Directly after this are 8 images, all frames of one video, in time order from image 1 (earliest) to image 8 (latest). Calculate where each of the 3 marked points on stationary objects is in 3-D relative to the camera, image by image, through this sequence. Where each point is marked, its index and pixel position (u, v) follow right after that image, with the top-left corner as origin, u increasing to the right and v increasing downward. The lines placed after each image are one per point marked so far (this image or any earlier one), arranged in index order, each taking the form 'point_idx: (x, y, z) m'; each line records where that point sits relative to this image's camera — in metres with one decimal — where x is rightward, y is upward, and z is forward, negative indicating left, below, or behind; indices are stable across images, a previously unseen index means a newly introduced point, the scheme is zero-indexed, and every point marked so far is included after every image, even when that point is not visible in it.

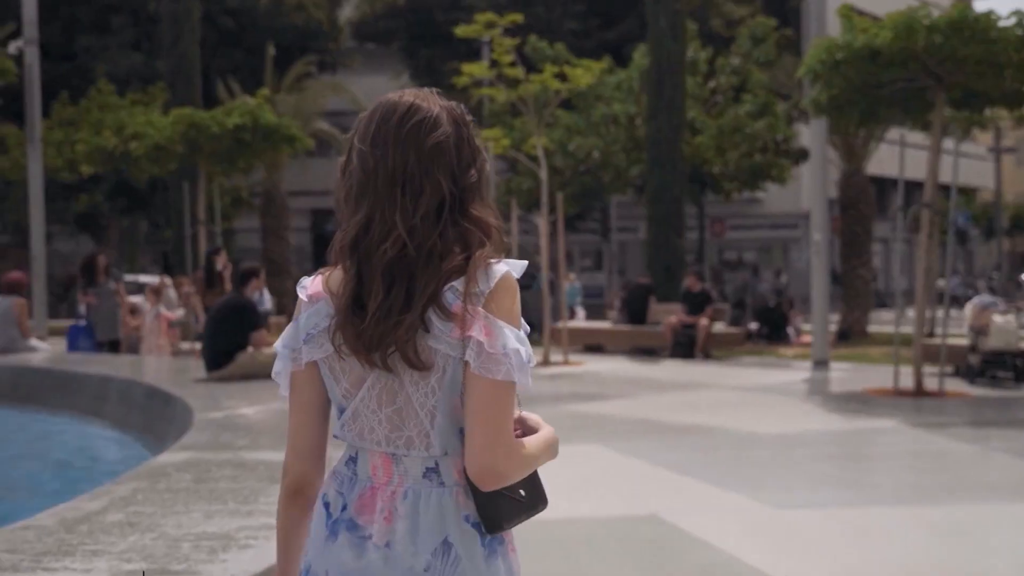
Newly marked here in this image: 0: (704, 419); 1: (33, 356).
0: (+1.8, -1.2, +12.3) m
1: (-4.8, -0.7, +12.9) m
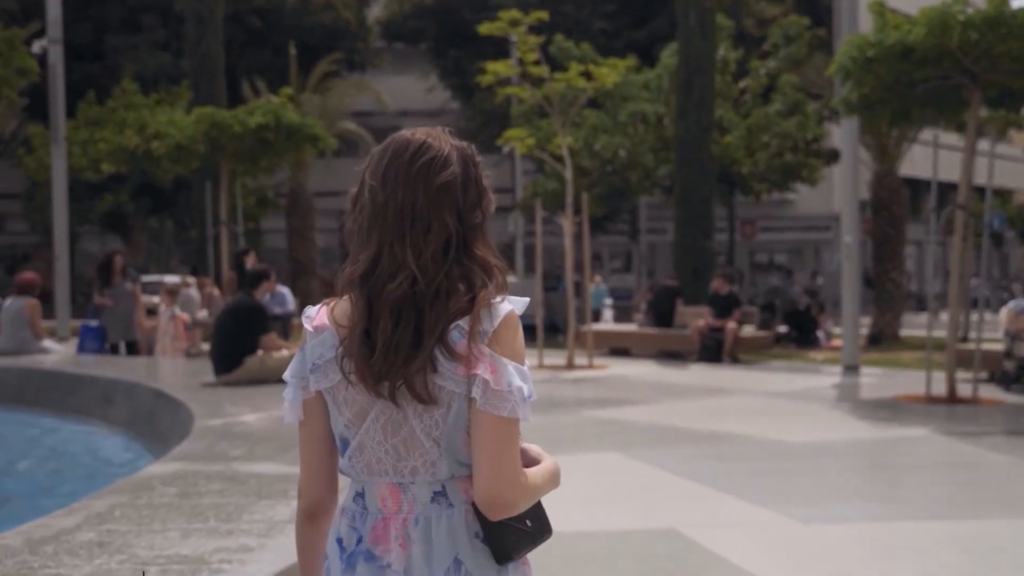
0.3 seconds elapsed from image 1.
0: (+2.0, -1.3, +11.9) m
1: (-4.6, -0.7, +12.7) m
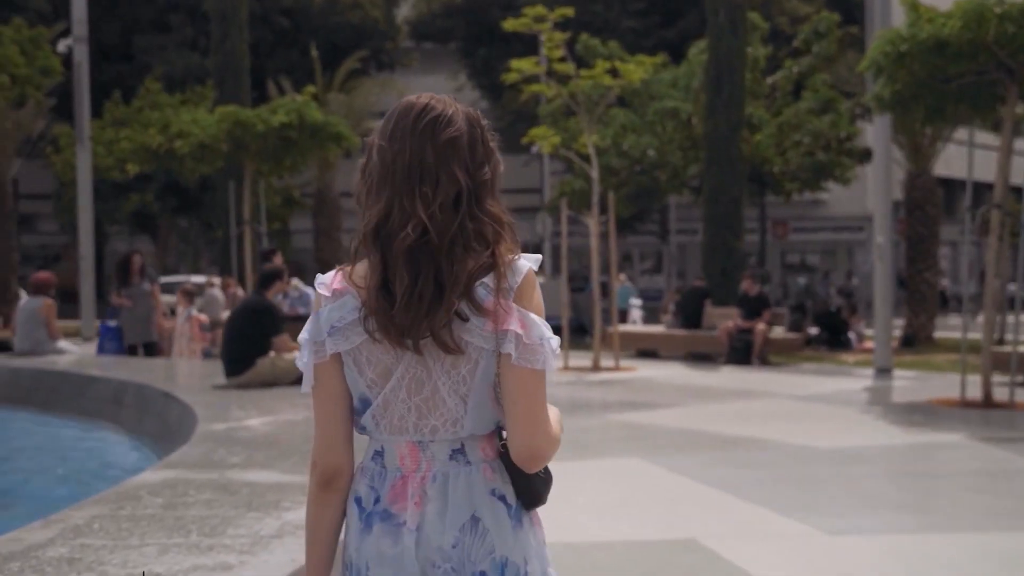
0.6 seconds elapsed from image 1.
0: (+2.2, -1.3, +11.6) m
1: (-4.4, -0.7, +12.5) m
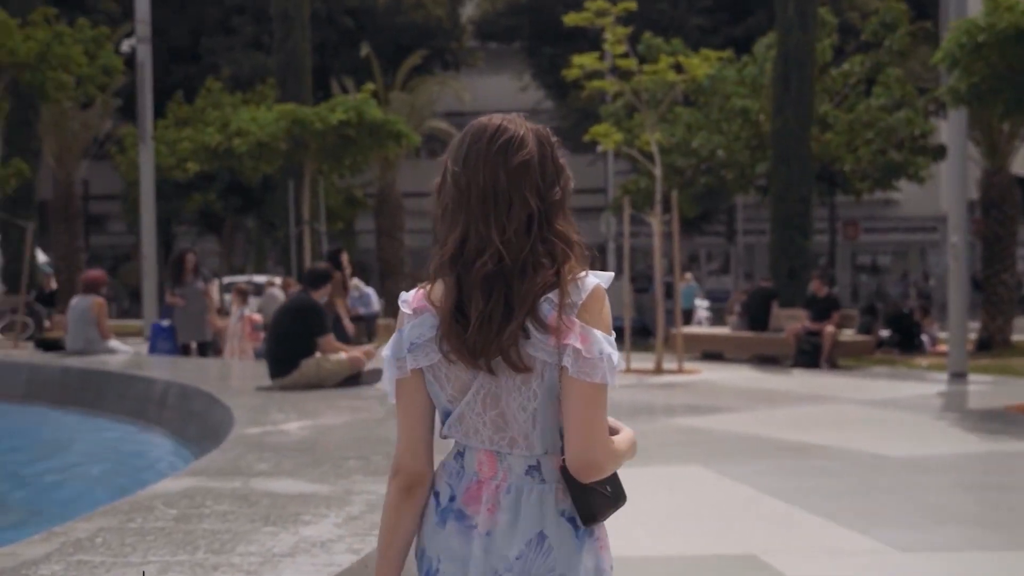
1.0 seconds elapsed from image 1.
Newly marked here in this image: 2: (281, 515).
0: (+2.7, -1.3, +11.1) m
1: (-3.9, -0.7, +12.4) m
2: (-0.8, -0.7, +4.2) m
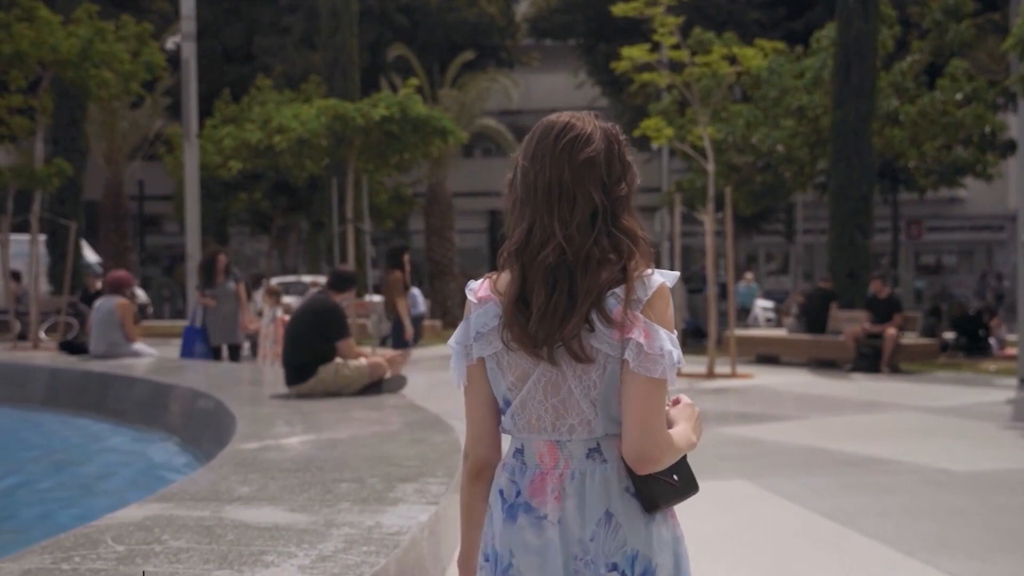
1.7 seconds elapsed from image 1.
0: (+3.0, -1.3, +10.4) m
1: (-3.5, -0.7, +11.9) m
2: (-0.8, -0.7, +3.6) m
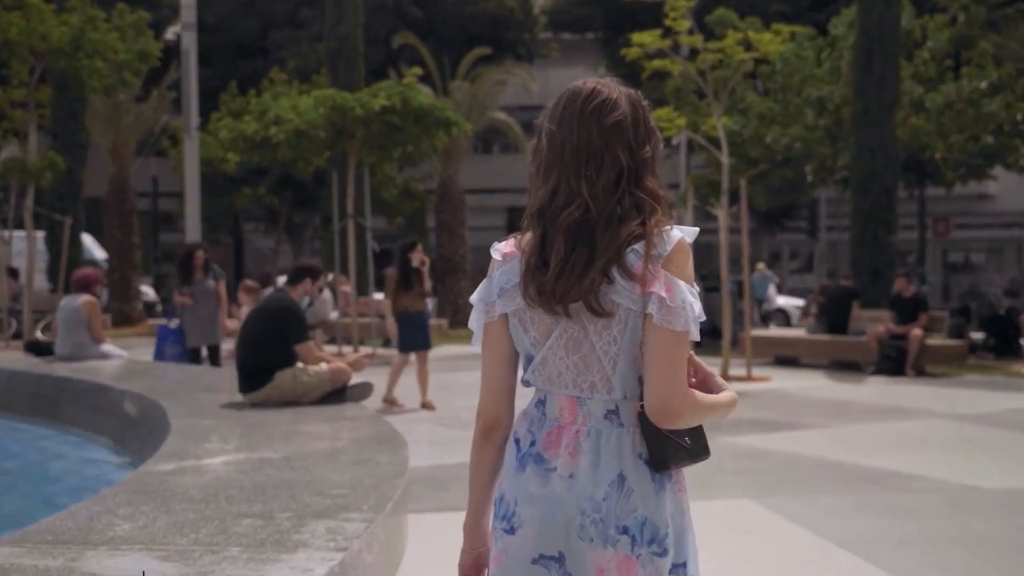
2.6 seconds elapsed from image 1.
0: (+2.9, -1.3, +9.5) m
1: (-3.5, -0.7, +11.2) m
2: (-1.0, -0.7, +2.8) m
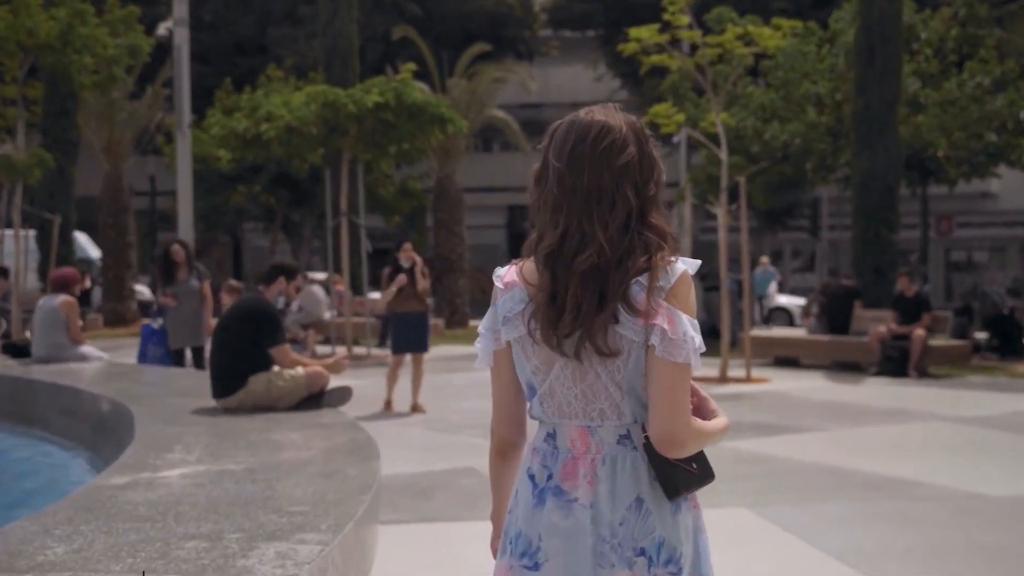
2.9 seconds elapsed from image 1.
0: (+2.8, -1.3, +9.2) m
1: (-3.6, -0.7, +10.8) m
2: (-1.1, -0.7, +2.5) m
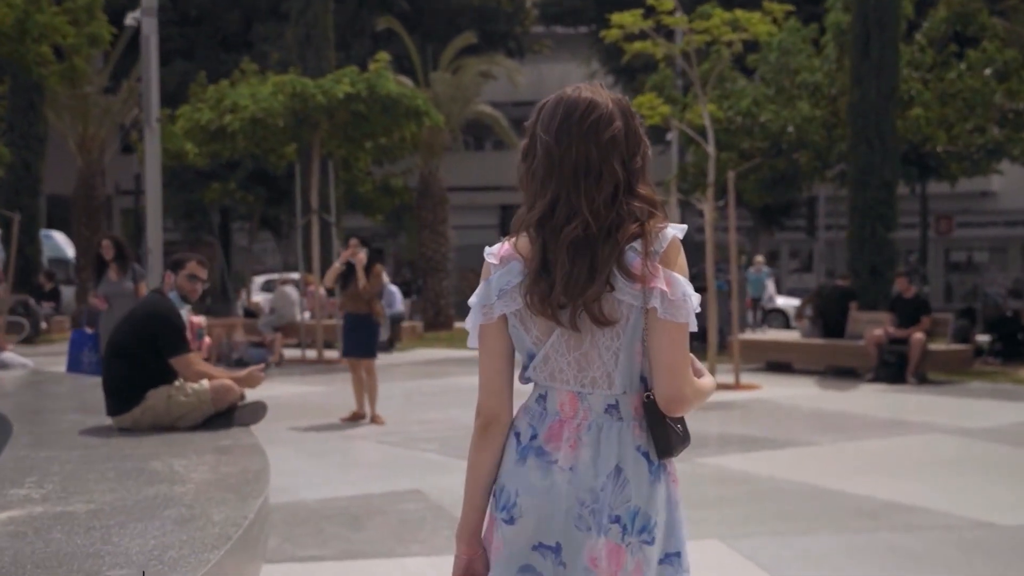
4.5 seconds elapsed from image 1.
0: (+2.5, -1.3, +8.2) m
1: (-3.9, -0.7, +9.9) m
2: (-1.4, -0.7, +1.5) m
